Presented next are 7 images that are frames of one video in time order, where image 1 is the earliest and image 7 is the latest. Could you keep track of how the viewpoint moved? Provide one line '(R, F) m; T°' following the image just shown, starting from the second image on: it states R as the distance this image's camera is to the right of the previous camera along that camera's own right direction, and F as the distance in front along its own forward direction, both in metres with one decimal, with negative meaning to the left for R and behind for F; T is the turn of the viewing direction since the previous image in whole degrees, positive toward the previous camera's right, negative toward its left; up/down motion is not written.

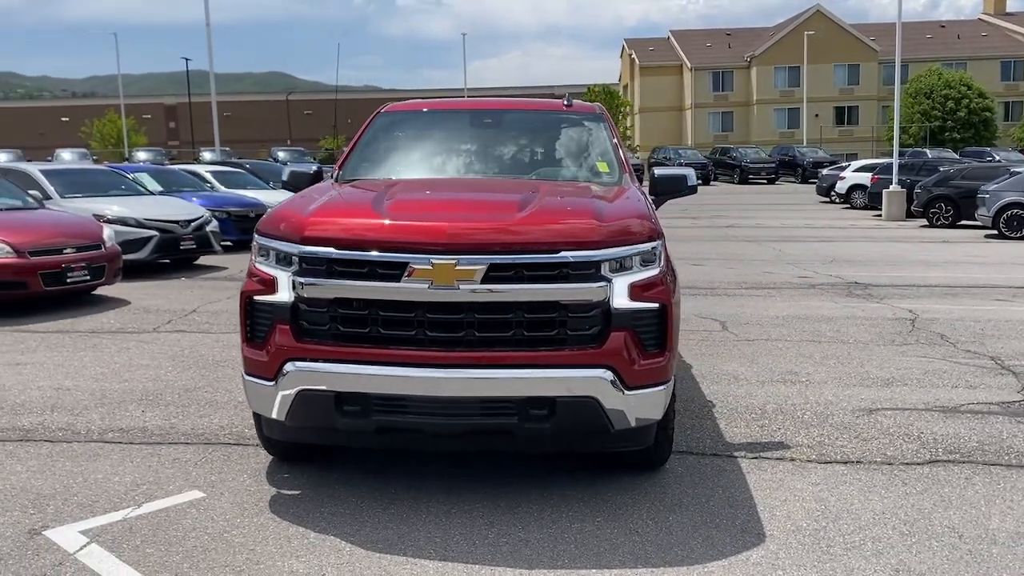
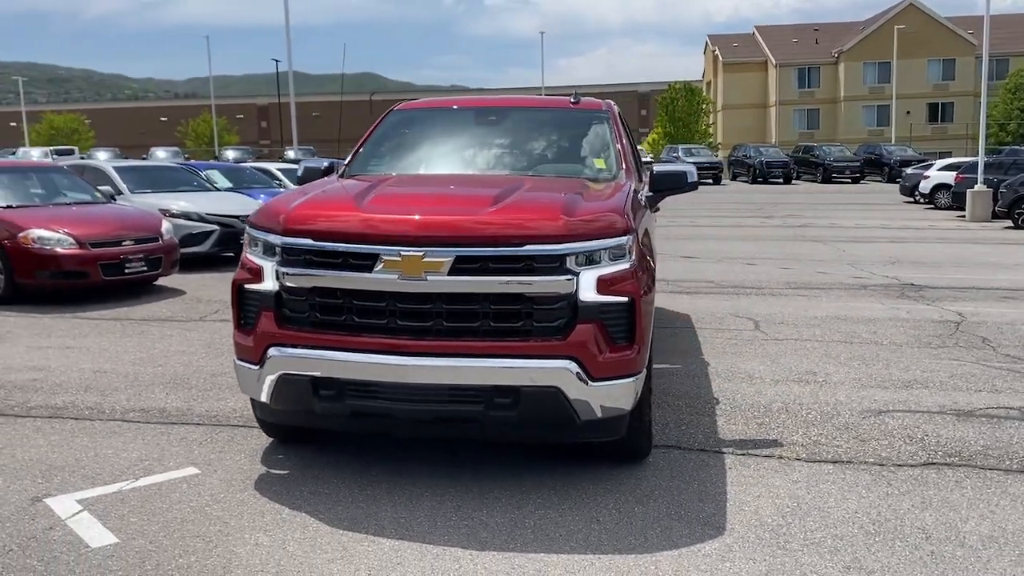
(+0.5, -0.1) m; -5°
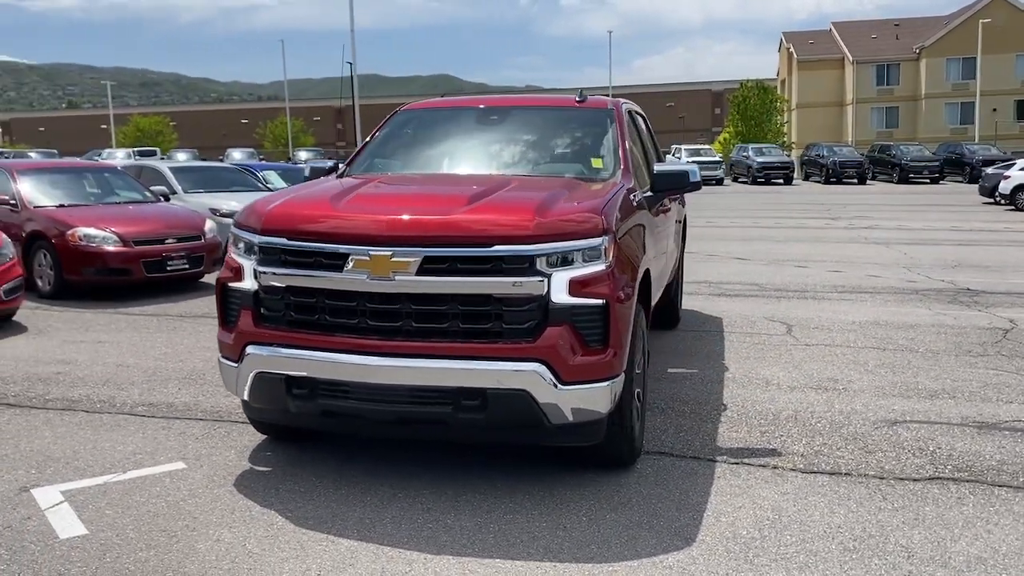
(+0.5, +0.1) m; -5°
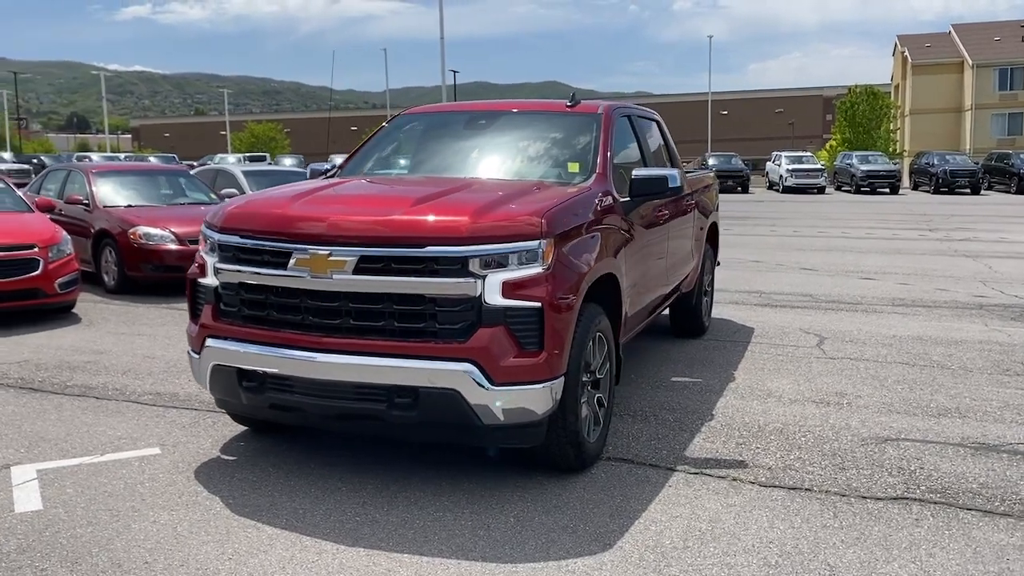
(+0.8, 0.0) m; -7°
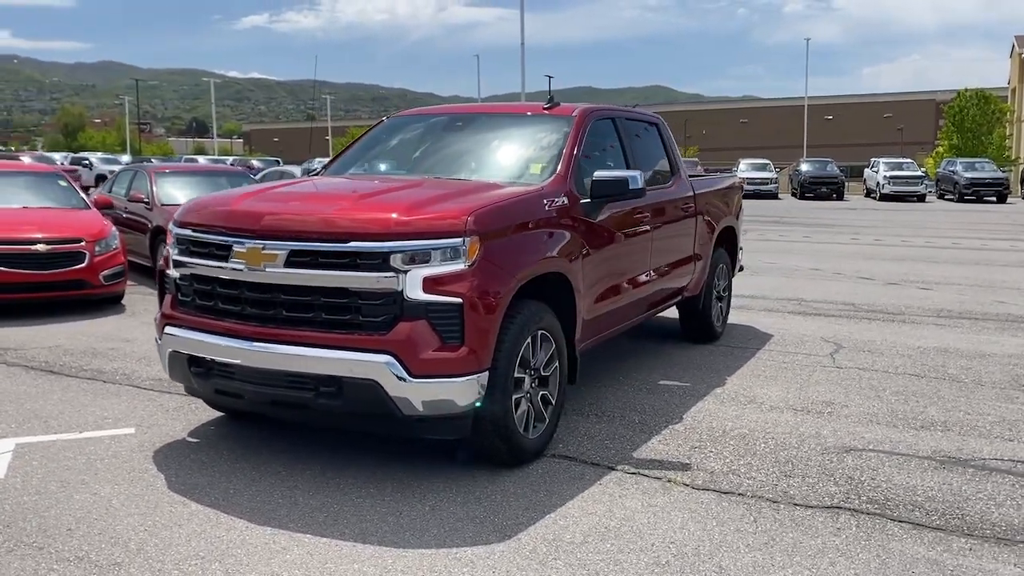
(+0.9, -0.1) m; -6°
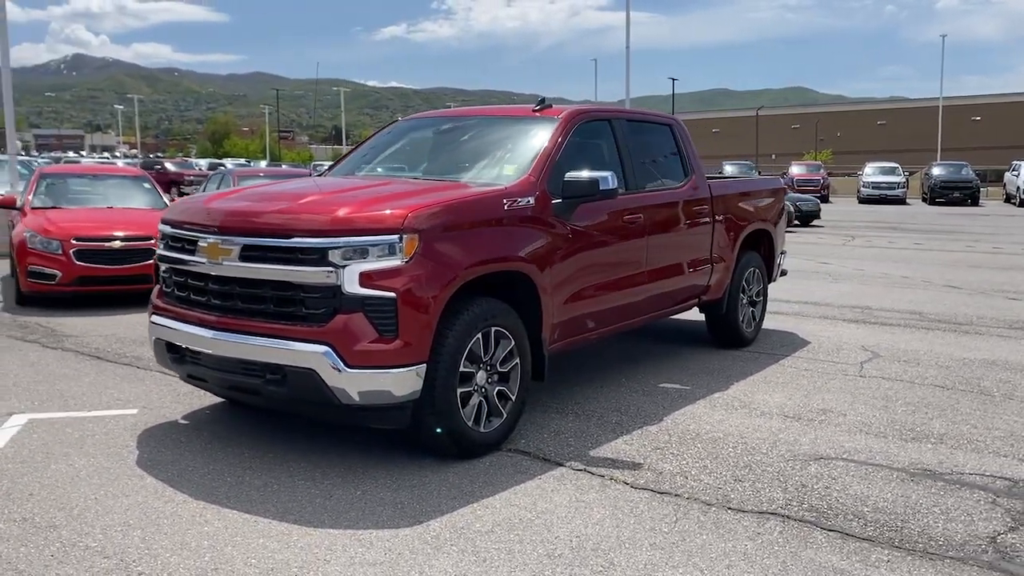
(+1.0, -0.1) m; -8°
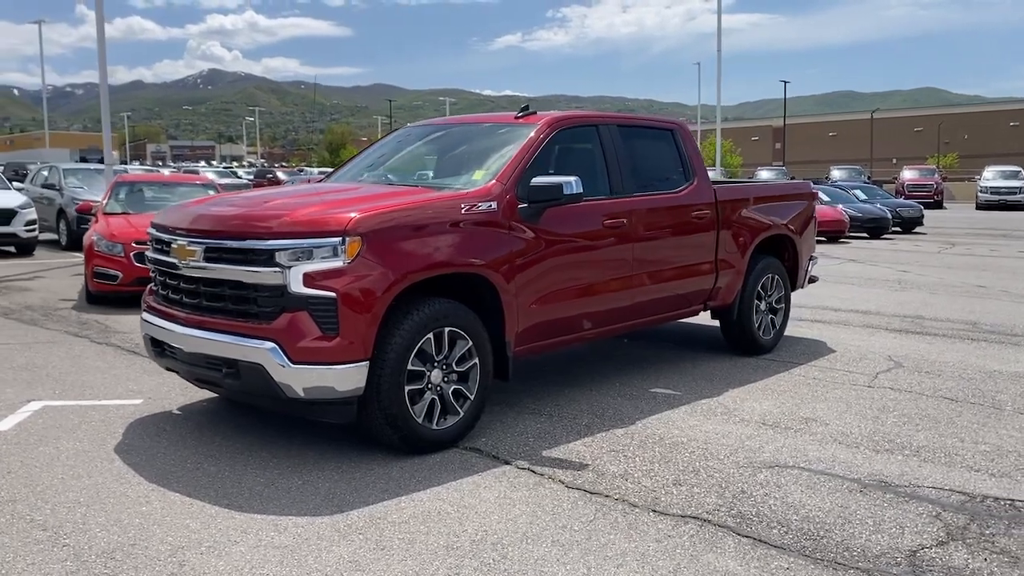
(+0.9, -0.1) m; -7°
